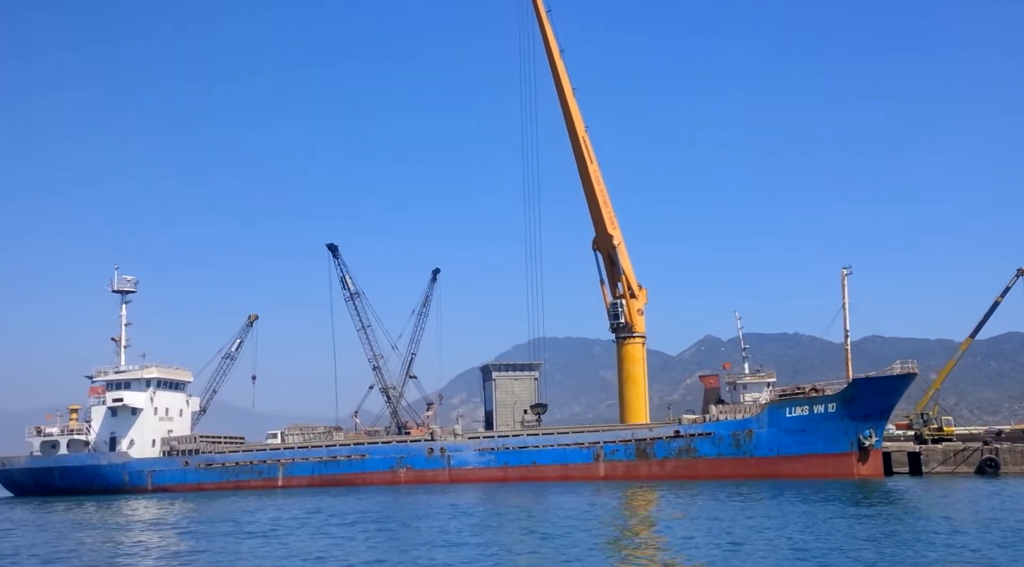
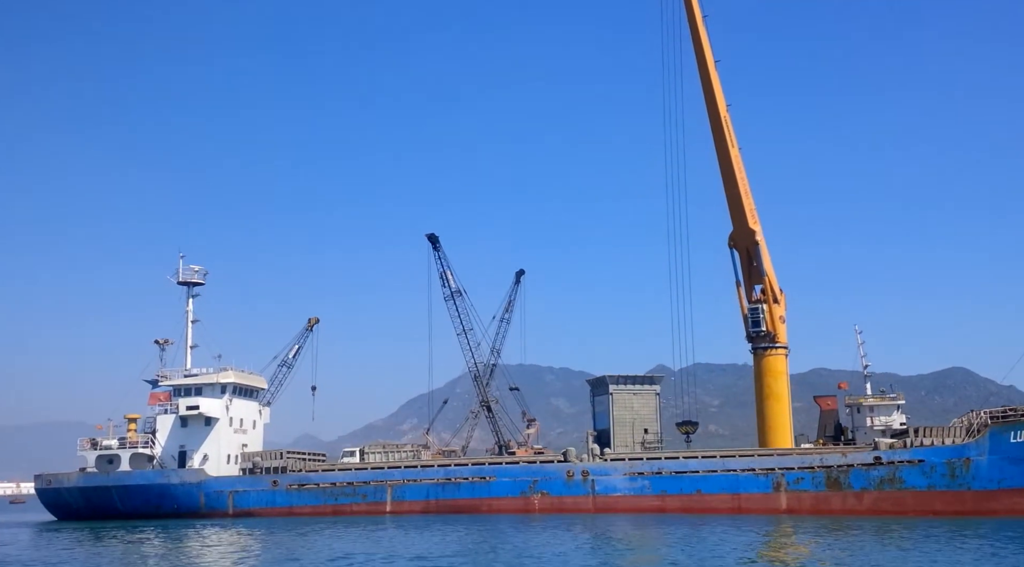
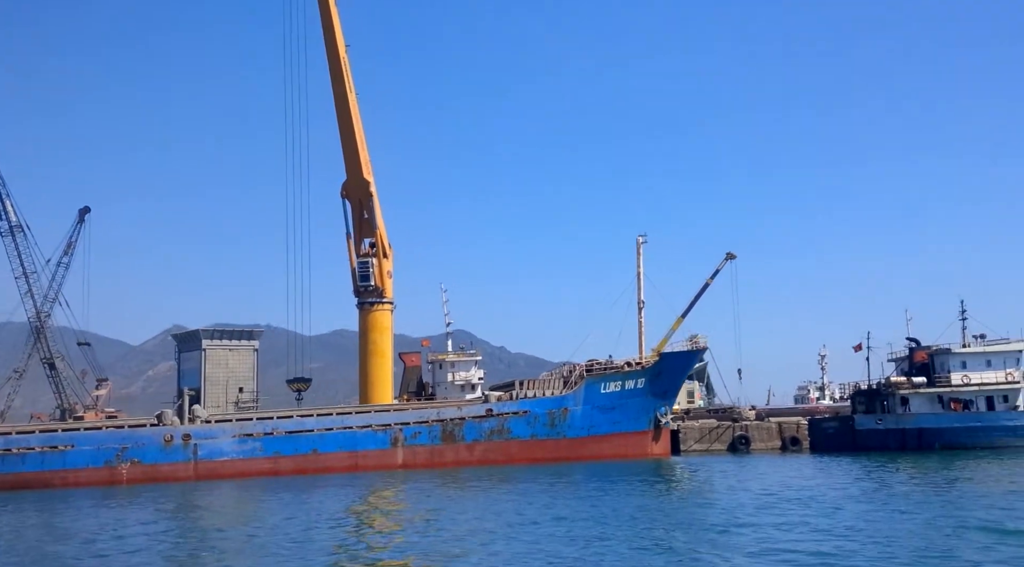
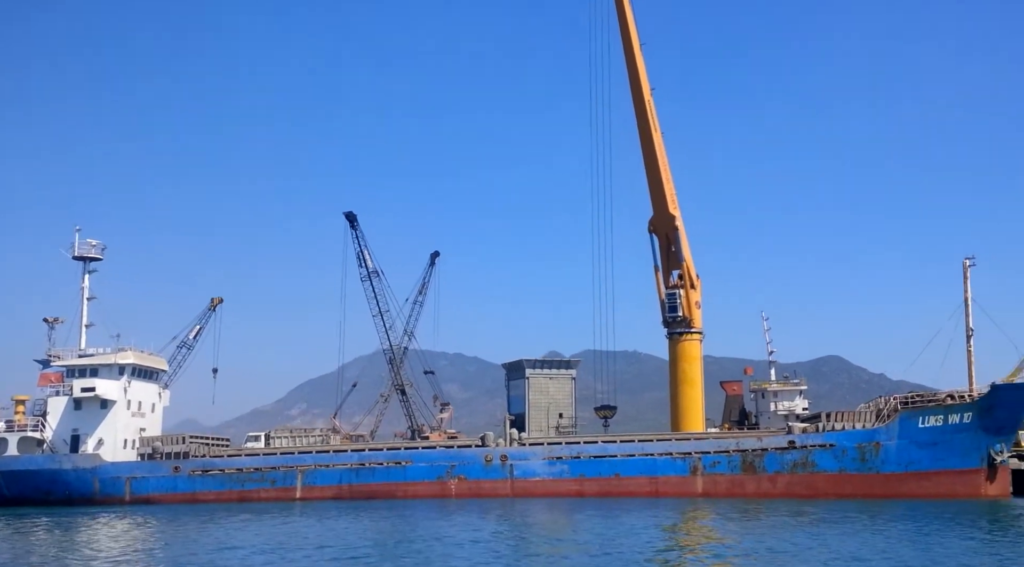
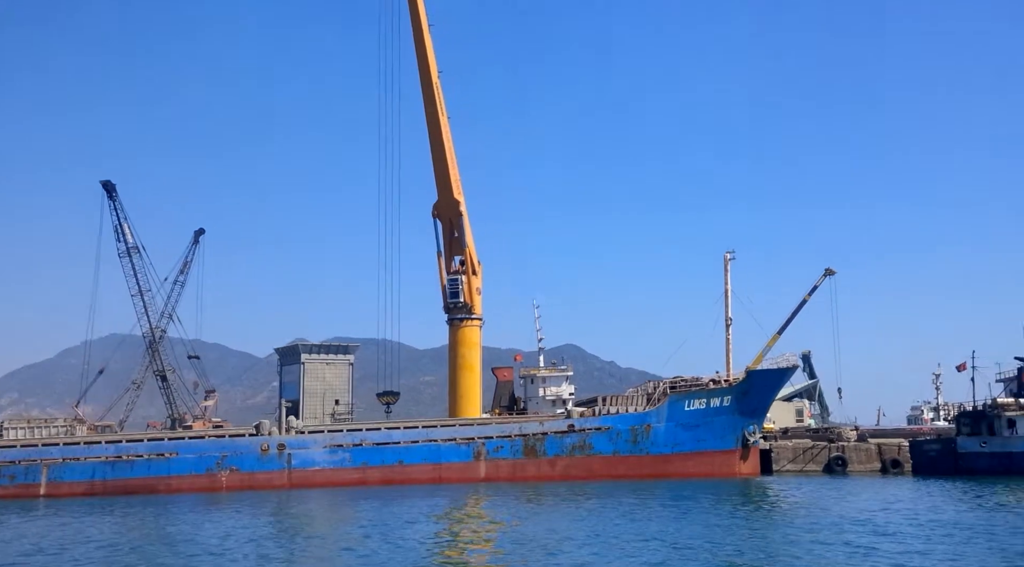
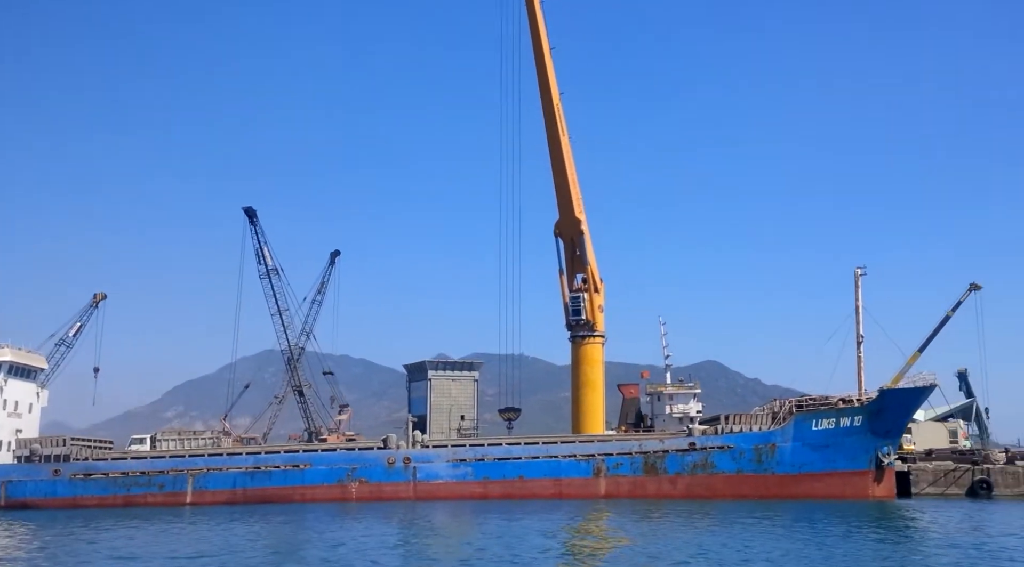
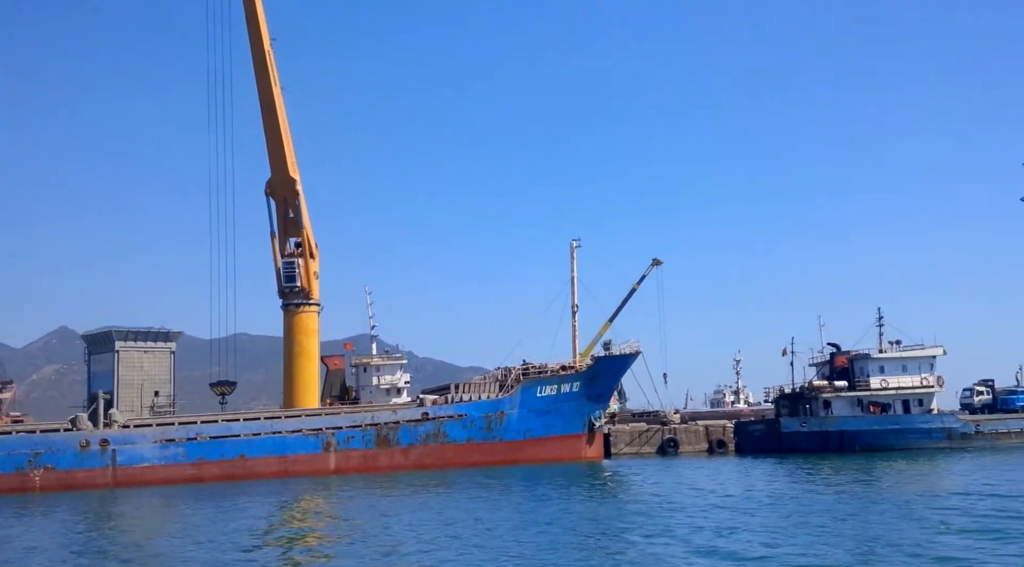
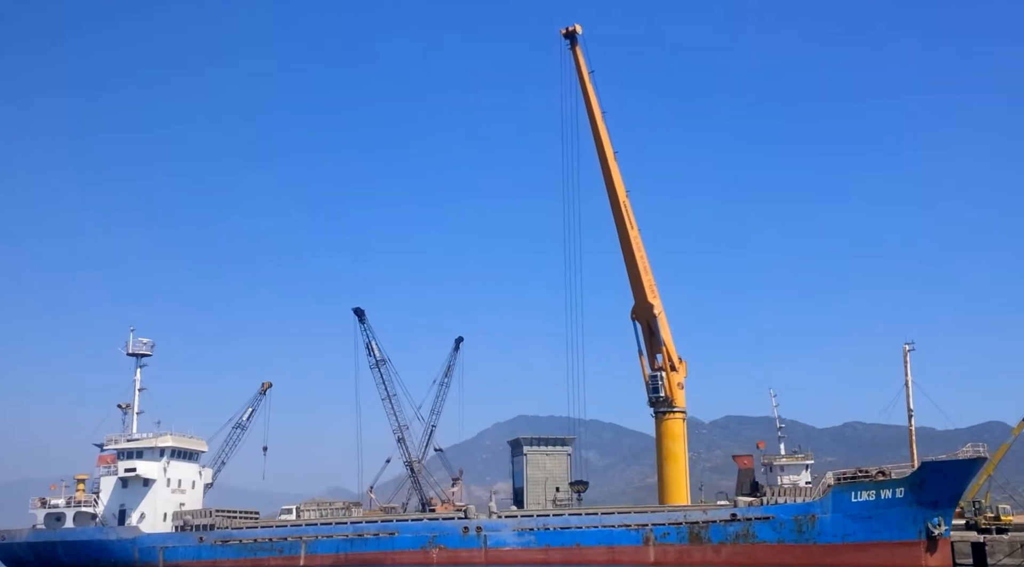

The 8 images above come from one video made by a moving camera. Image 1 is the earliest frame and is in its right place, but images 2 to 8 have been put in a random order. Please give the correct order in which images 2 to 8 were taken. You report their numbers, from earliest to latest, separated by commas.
8, 2, 4, 6, 5, 3, 7
